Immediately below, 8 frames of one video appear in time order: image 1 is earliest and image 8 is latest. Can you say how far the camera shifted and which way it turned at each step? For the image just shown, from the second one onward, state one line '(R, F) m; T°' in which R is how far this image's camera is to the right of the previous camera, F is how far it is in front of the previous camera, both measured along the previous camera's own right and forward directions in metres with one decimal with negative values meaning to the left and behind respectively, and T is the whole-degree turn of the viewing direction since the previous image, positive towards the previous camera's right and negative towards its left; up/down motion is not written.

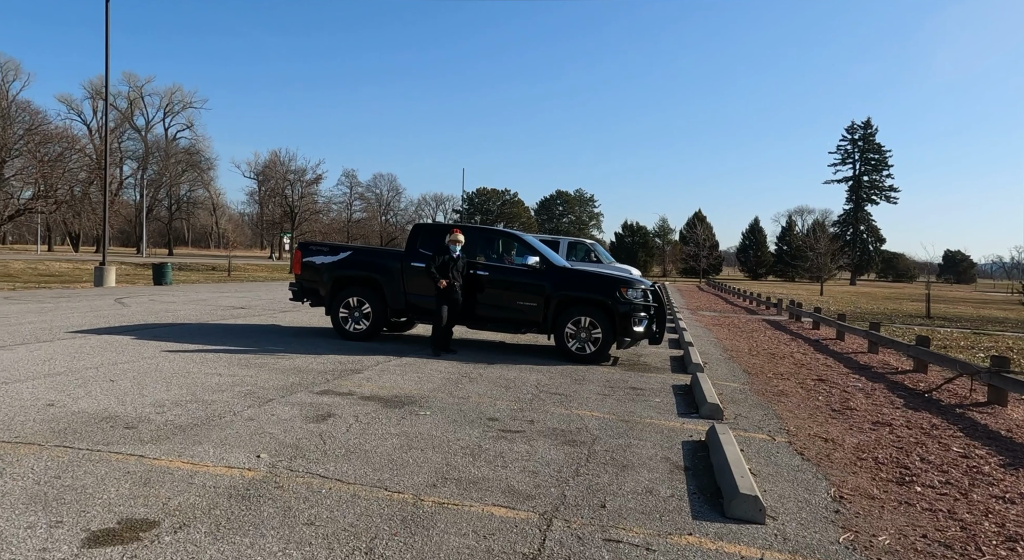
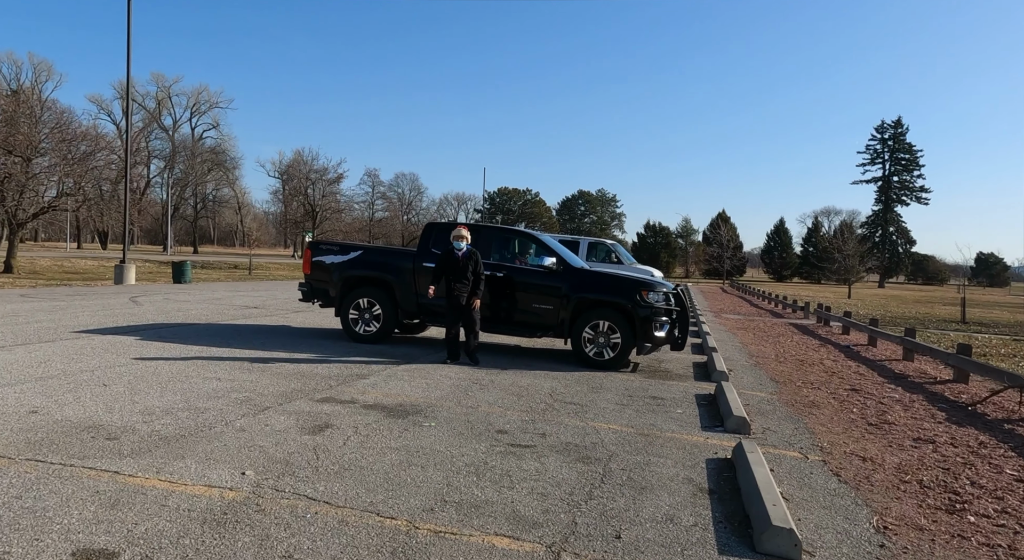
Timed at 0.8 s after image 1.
(+0.1, +0.4) m; -2°
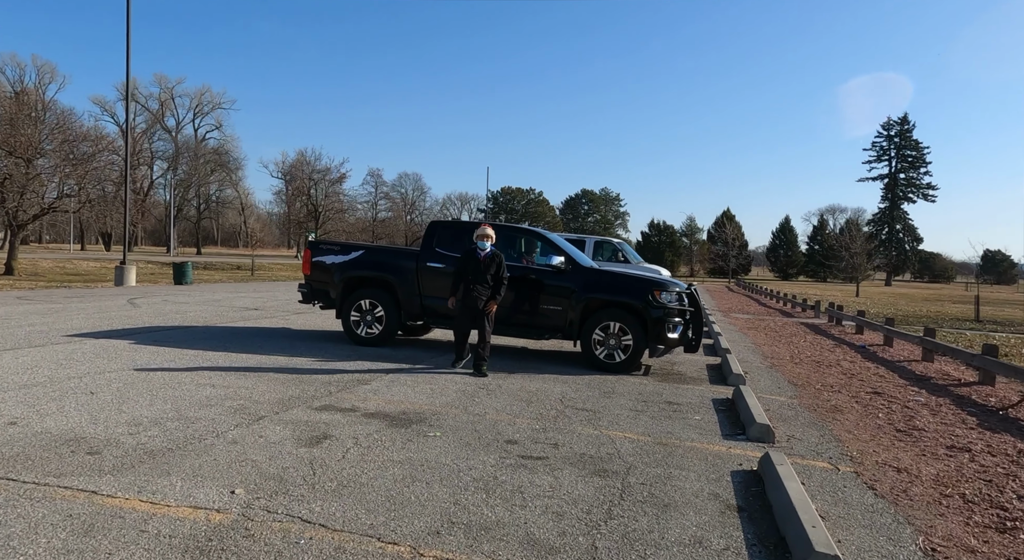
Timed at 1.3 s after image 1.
(0.0, +0.4) m; 0°
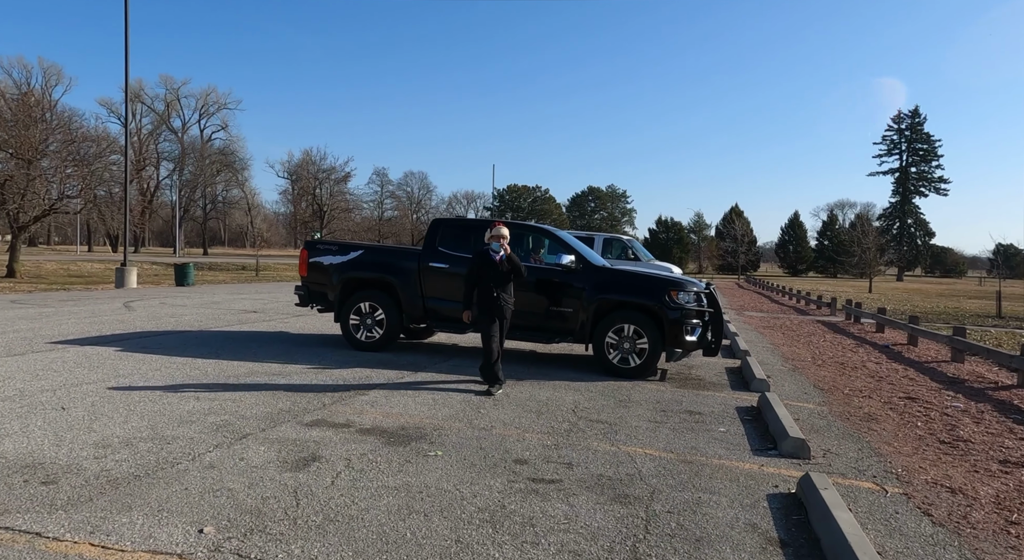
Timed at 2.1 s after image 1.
(0.0, +0.5) m; -1°
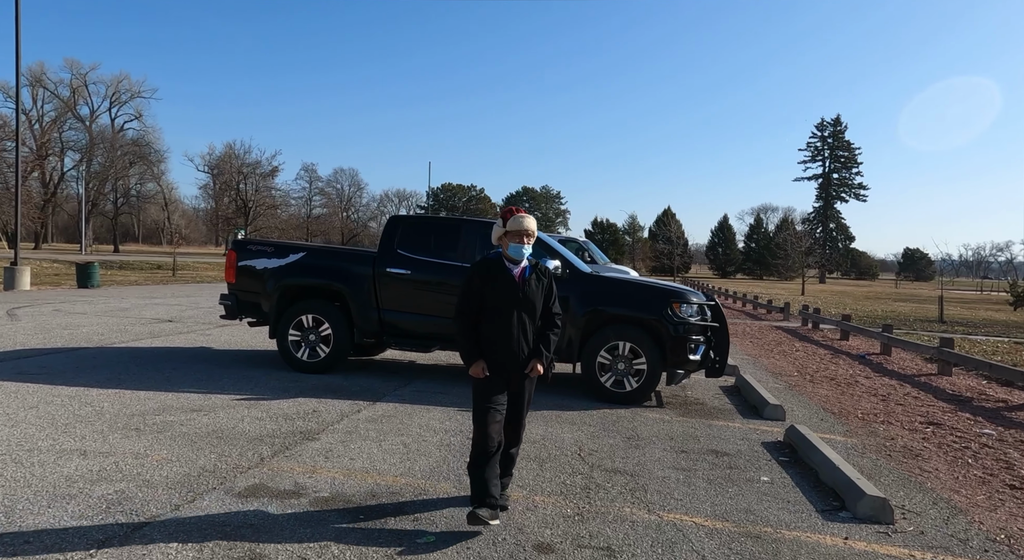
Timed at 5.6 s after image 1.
(-0.5, +1.4) m; +6°
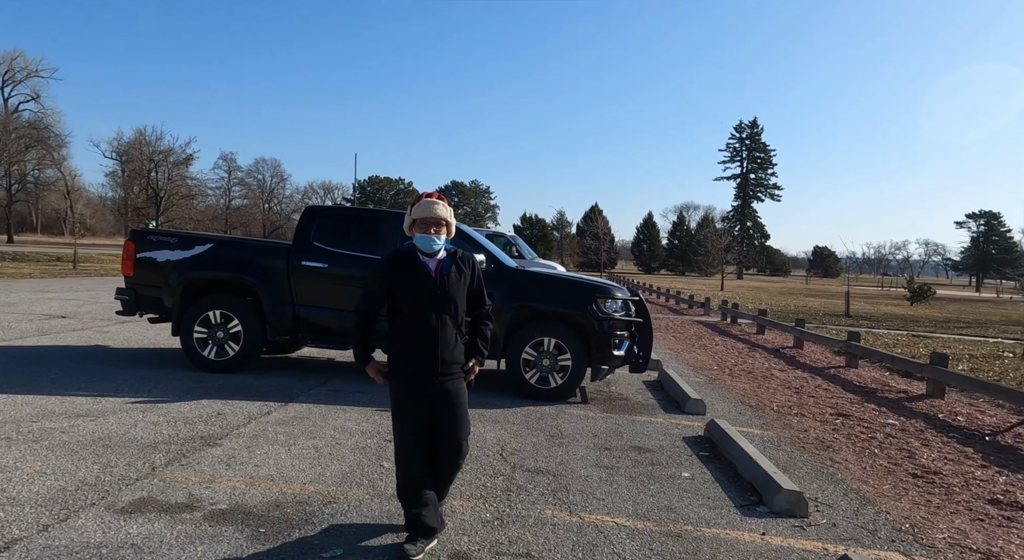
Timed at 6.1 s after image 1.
(+0.1, +0.2) m; +6°
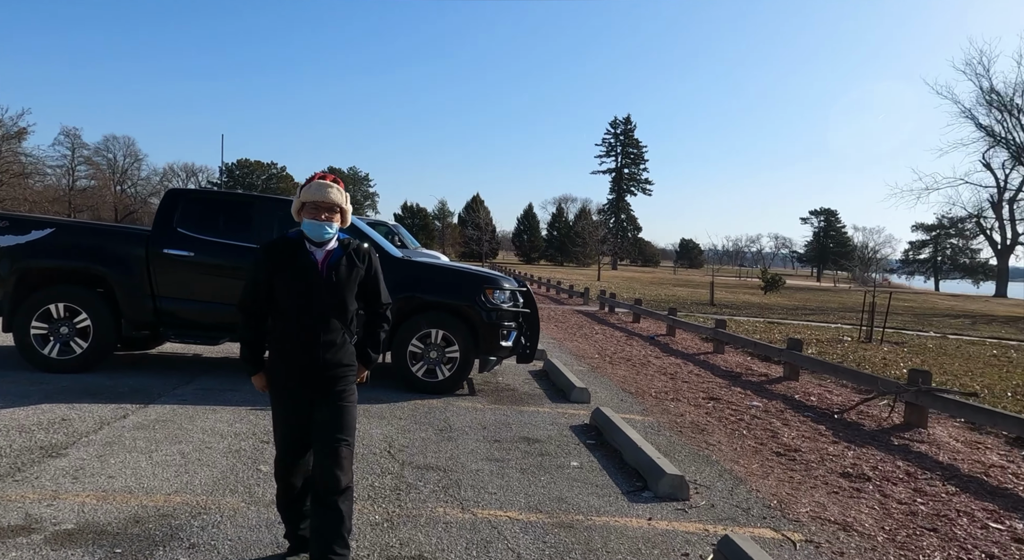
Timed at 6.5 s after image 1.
(-0.1, +0.1) m; +10°
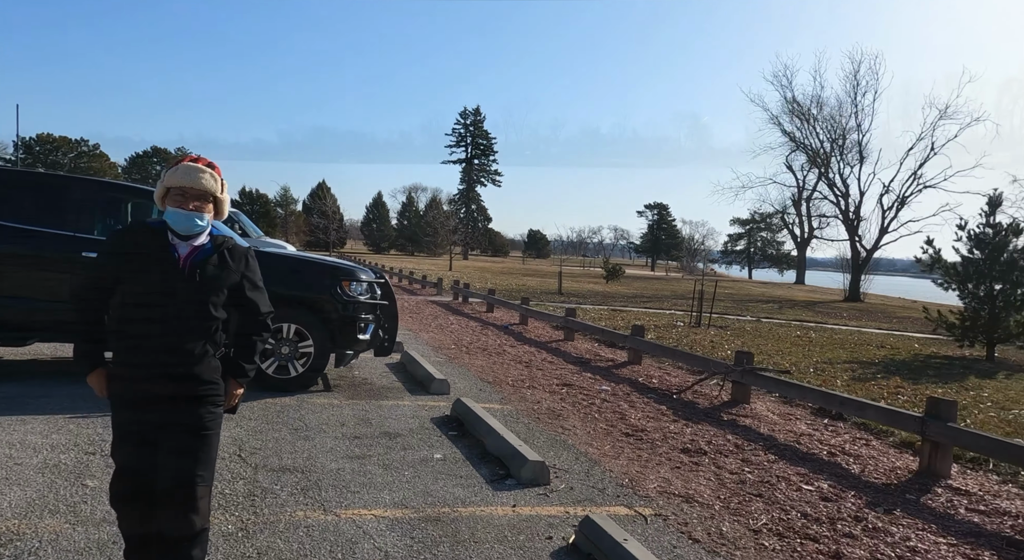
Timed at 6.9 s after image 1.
(-0.1, 0.0) m; +12°
